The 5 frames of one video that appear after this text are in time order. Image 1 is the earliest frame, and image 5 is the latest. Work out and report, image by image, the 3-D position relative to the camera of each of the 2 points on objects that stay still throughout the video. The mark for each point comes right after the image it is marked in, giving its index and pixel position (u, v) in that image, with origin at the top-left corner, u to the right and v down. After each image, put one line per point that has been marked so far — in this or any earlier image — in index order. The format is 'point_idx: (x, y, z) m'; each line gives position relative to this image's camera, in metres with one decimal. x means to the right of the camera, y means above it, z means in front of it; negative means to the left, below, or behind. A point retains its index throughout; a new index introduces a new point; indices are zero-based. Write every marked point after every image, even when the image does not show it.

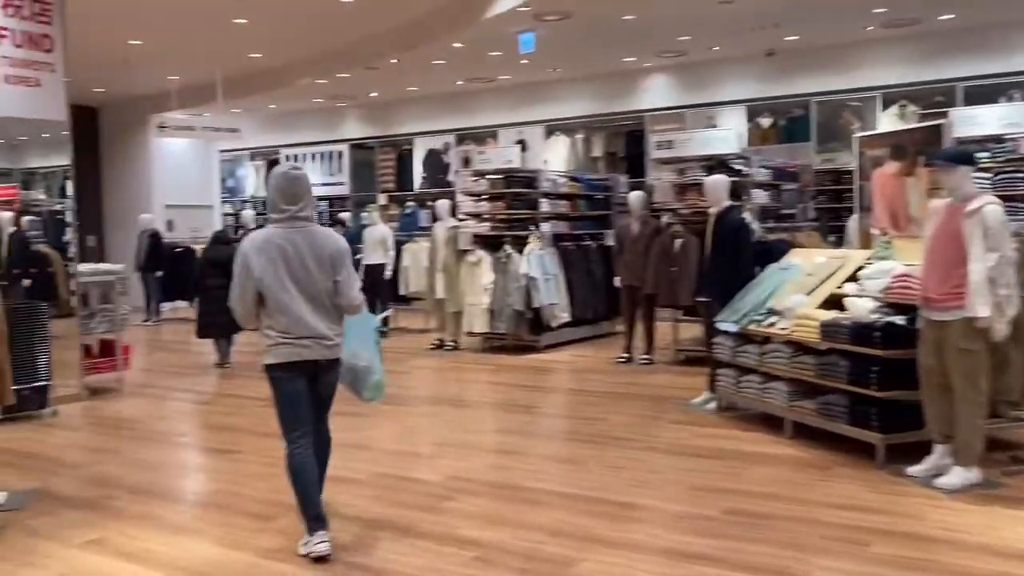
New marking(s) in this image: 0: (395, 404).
0: (-0.9, -0.9, +7.0) m
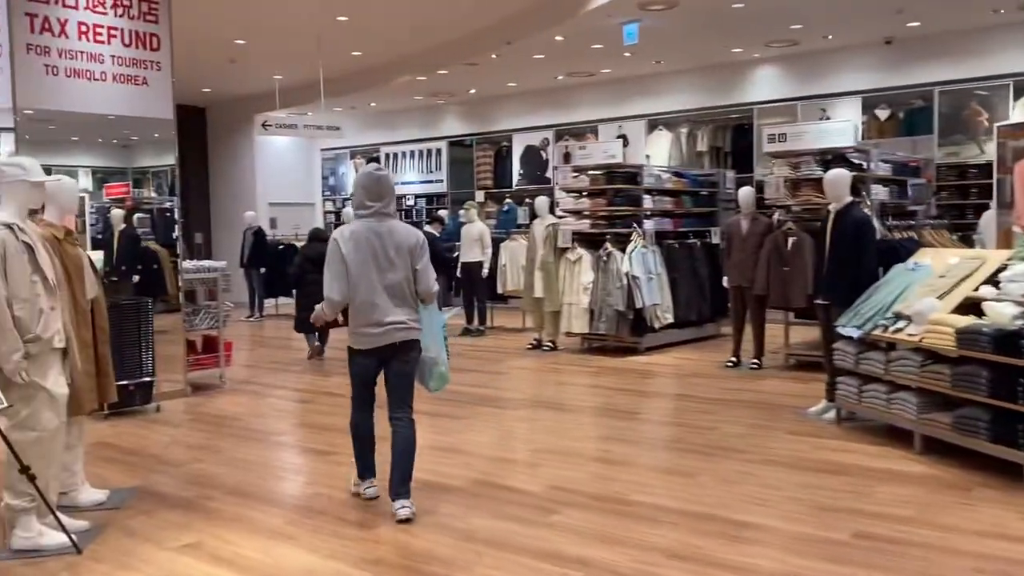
0: (-0.1, -0.9, +6.8) m
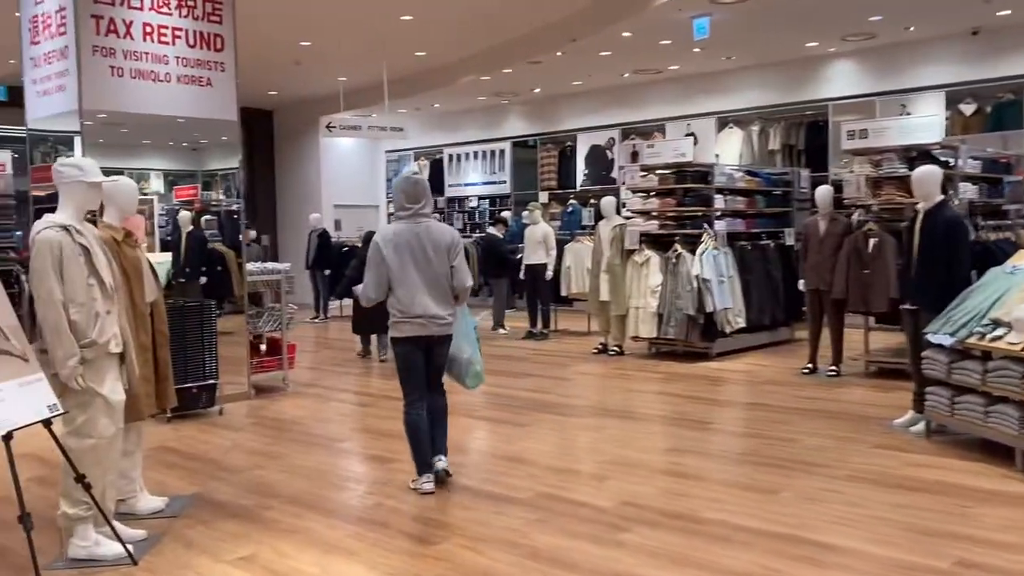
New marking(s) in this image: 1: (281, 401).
0: (+0.3, -0.9, +6.6) m
1: (-1.8, -0.9, +7.1) m
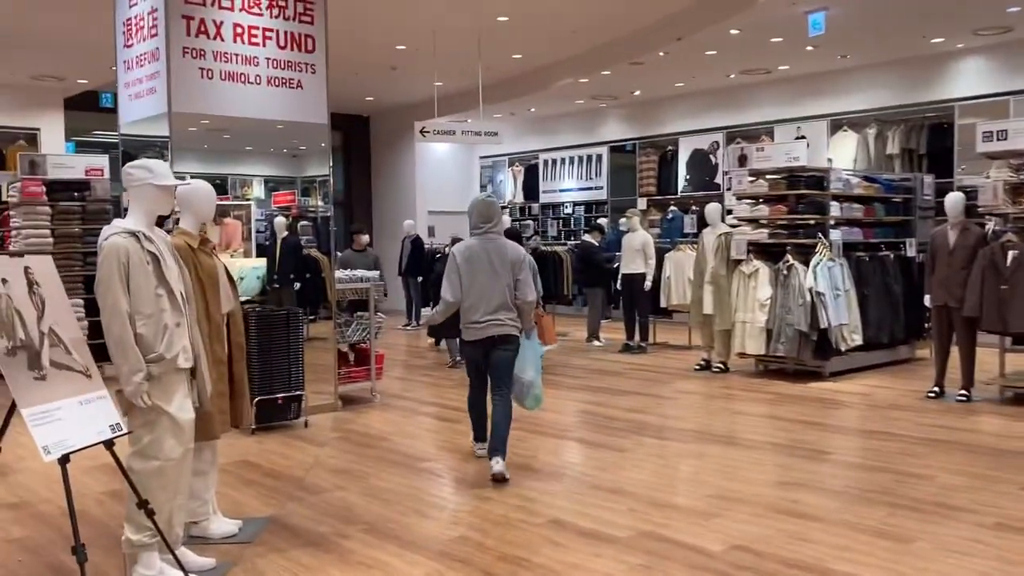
0: (+1.0, -1.0, +6.1) m
1: (-1.1, -0.9, +6.9) m
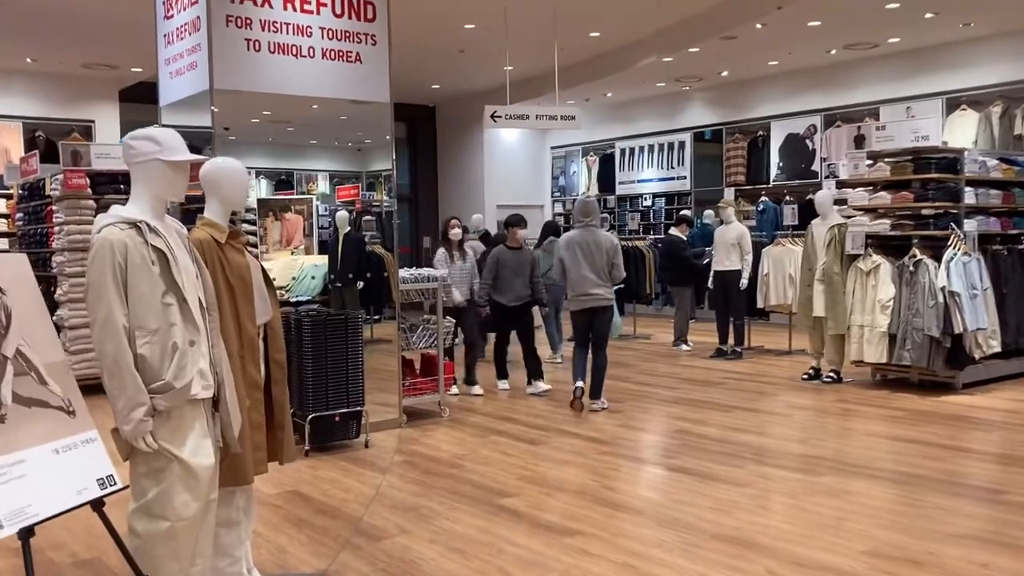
0: (+1.5, -1.0, +5.2) m
1: (-0.5, -0.9, +6.1) m
